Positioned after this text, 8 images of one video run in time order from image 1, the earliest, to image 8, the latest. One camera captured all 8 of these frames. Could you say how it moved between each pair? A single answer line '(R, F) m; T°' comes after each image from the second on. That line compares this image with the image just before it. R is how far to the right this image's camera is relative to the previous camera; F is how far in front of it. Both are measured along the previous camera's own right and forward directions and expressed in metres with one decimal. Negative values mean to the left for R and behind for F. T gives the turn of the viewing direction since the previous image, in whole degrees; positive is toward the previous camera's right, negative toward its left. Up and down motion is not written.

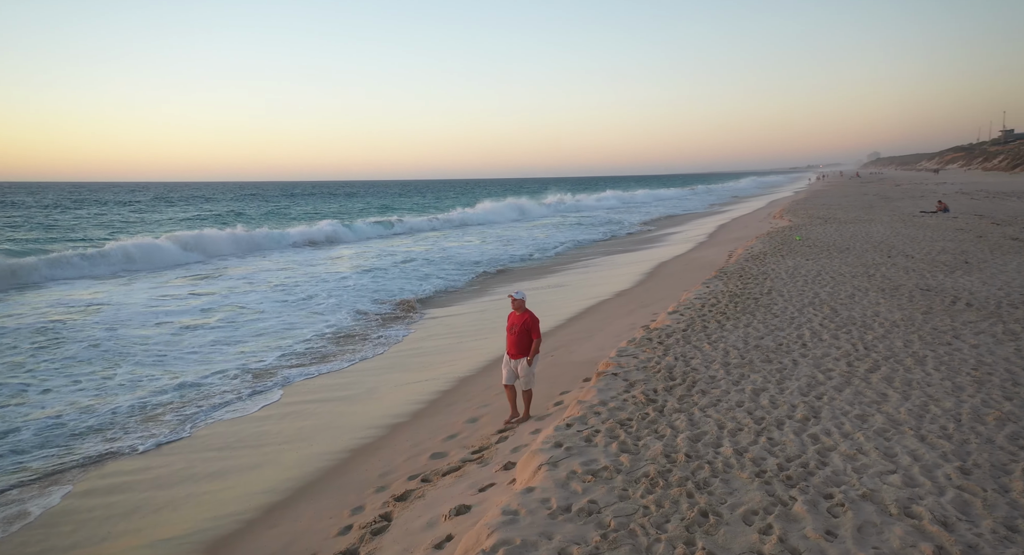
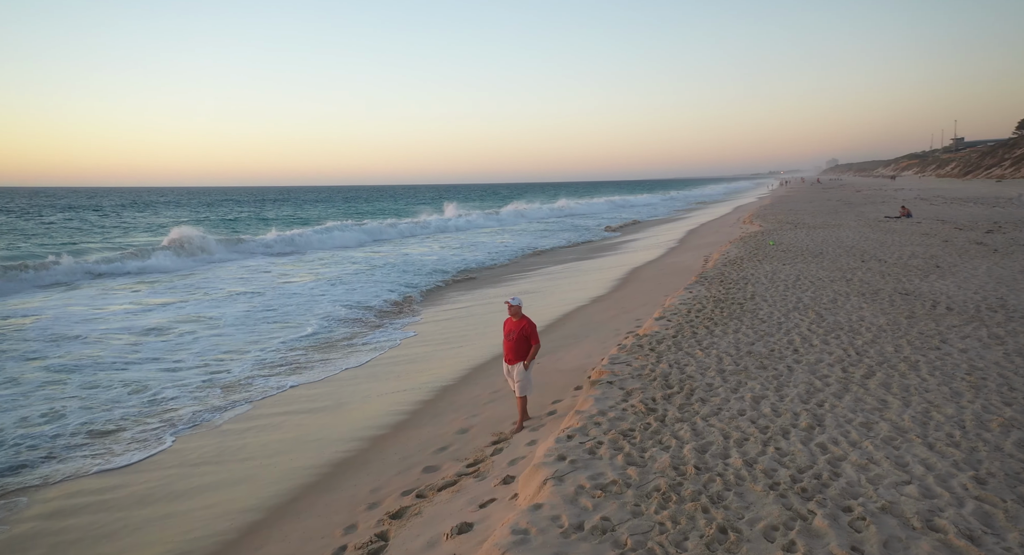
(-0.2, +0.1) m; +2°
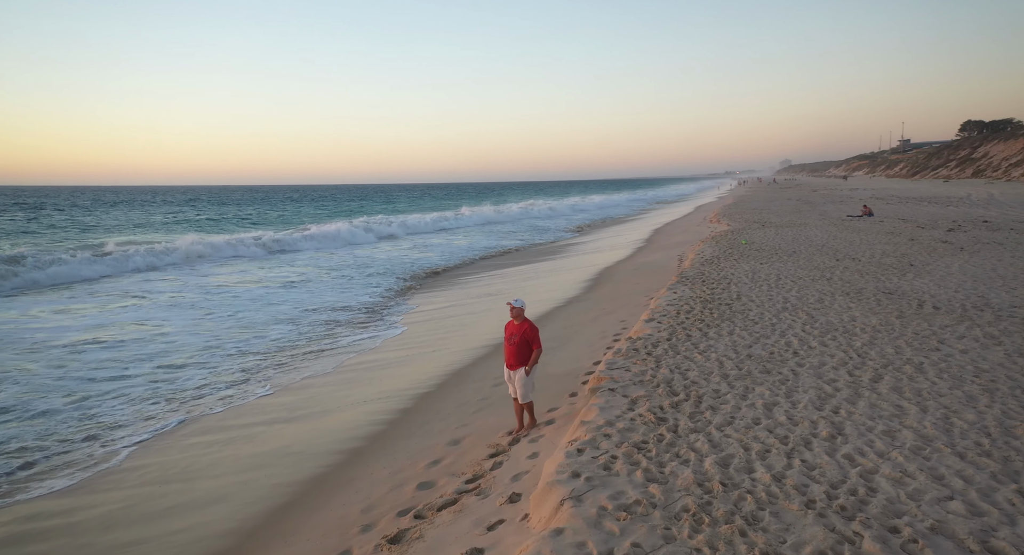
(-0.2, +0.3) m; +3°
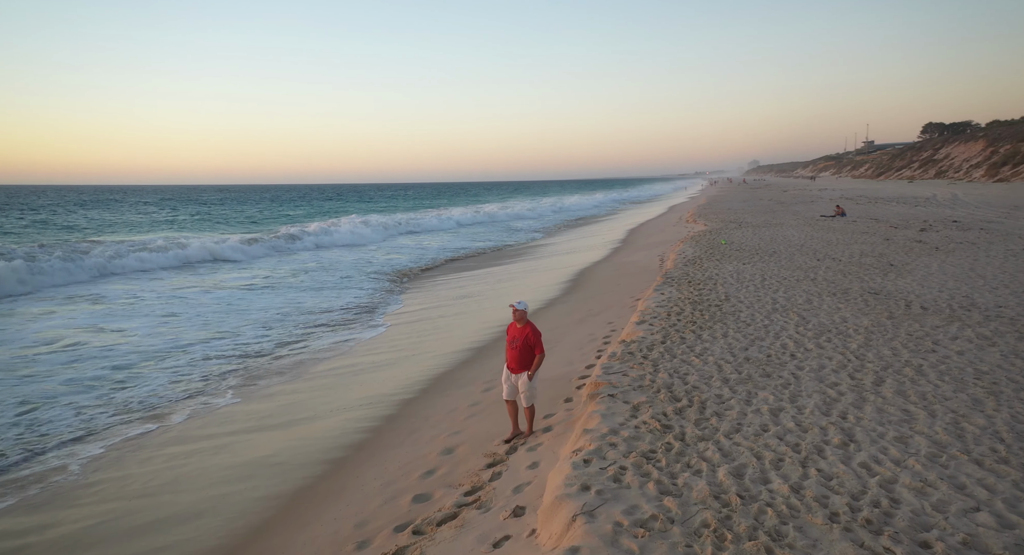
(-0.1, +0.2) m; +2°
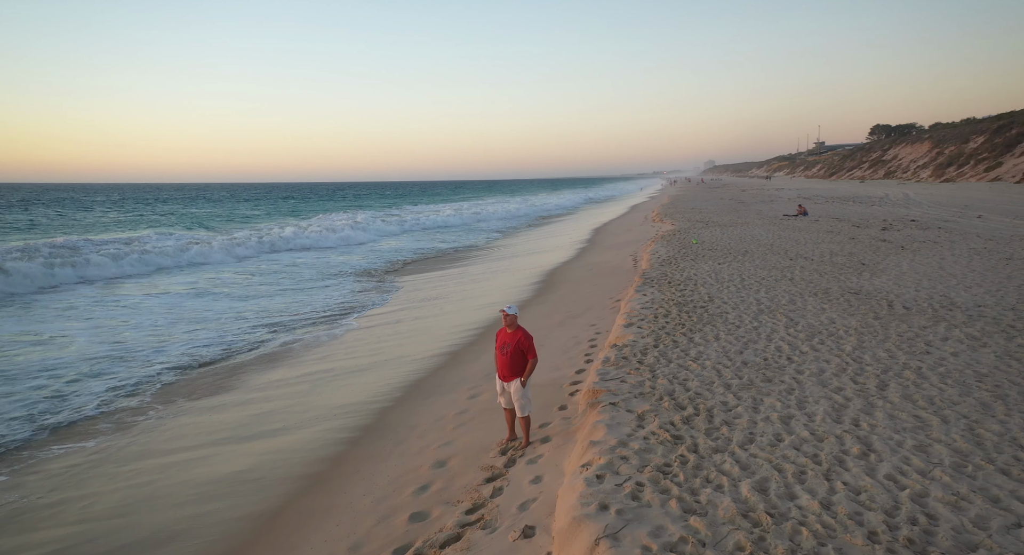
(-0.2, +0.2) m; +3°
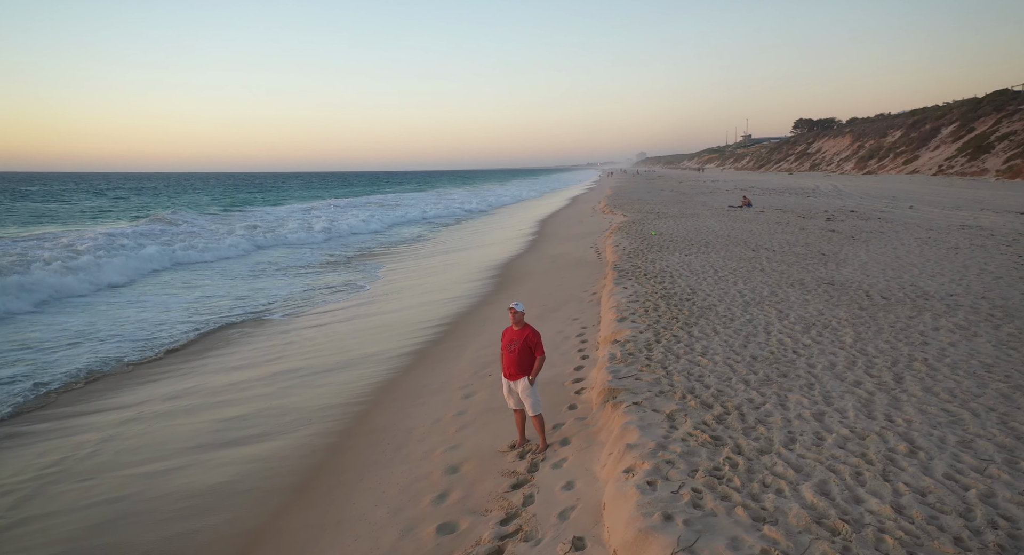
(-0.5, +0.2) m; +5°
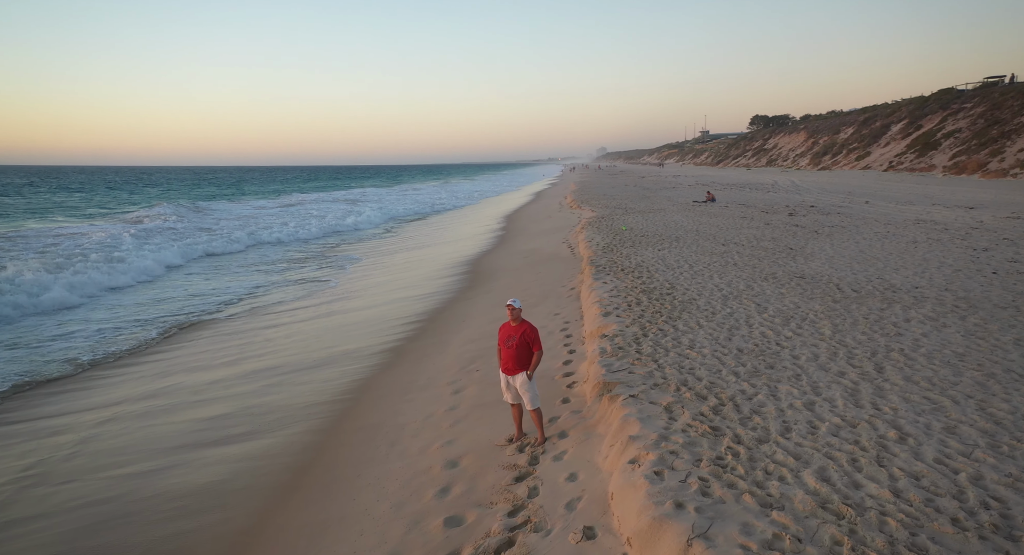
(-0.2, -0.1) m; +3°
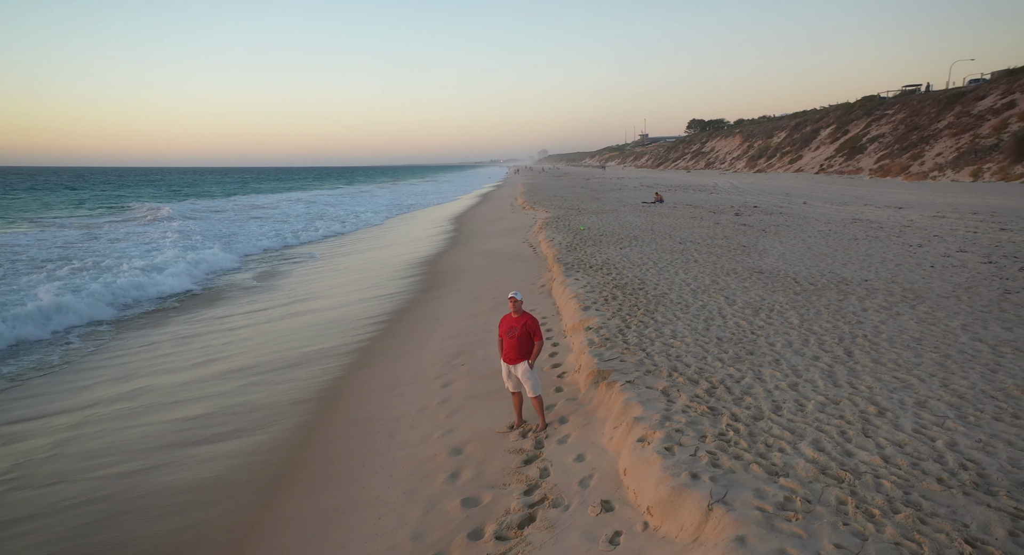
(-0.4, -0.2) m; +5°
